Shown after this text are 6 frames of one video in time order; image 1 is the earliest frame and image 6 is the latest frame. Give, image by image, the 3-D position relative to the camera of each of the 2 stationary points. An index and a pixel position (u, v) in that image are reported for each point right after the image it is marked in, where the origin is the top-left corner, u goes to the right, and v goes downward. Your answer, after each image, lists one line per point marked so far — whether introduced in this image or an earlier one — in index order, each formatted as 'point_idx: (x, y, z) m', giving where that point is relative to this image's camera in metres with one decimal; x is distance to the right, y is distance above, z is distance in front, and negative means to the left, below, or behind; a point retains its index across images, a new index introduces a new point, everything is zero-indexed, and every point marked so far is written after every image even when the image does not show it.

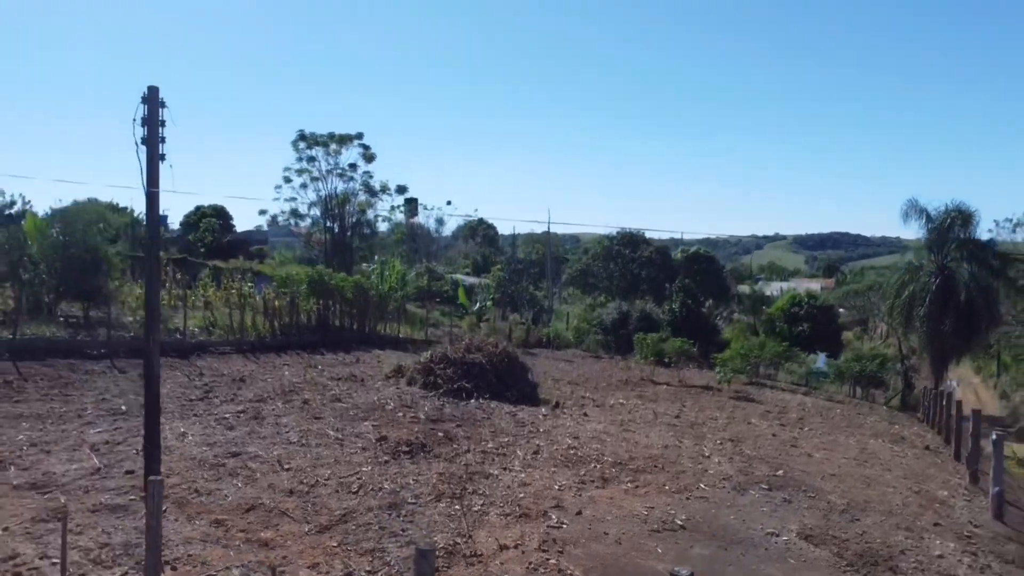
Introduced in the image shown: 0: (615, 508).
0: (+0.6, -1.4, +5.1) m
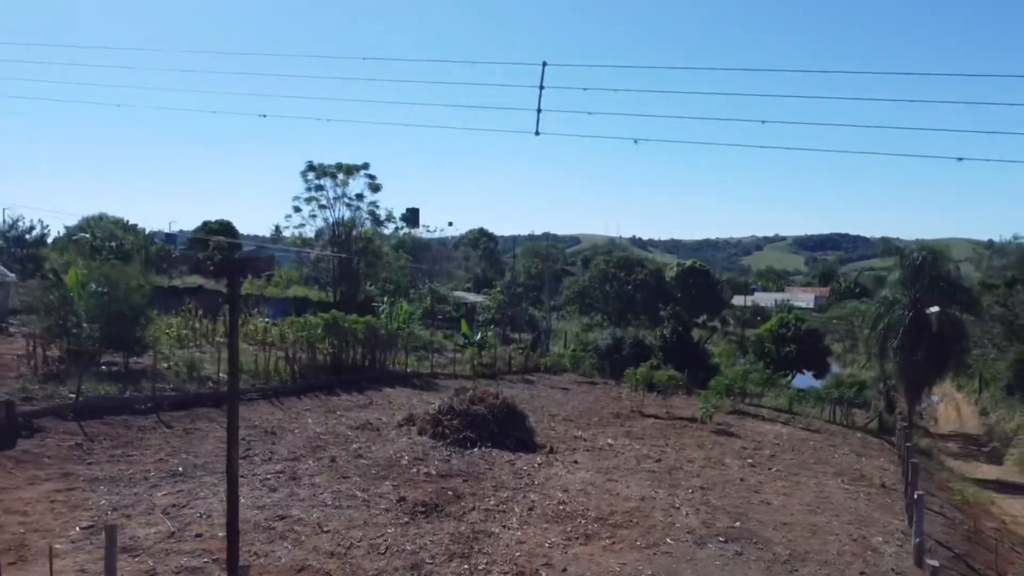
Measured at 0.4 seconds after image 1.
0: (+0.6, -2.1, +6.2) m
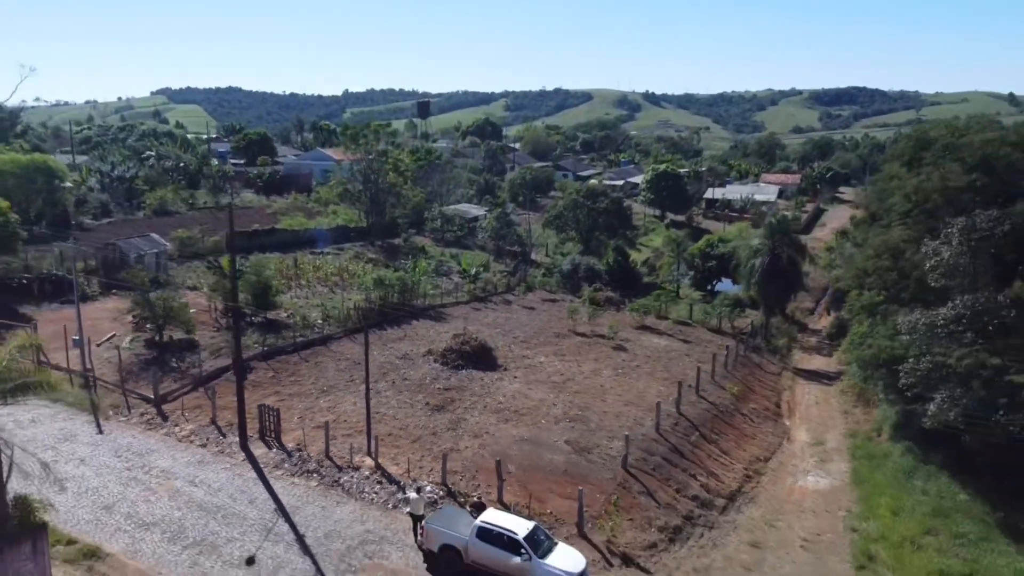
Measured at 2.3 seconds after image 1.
0: (-0.1, -2.7, +15.2) m
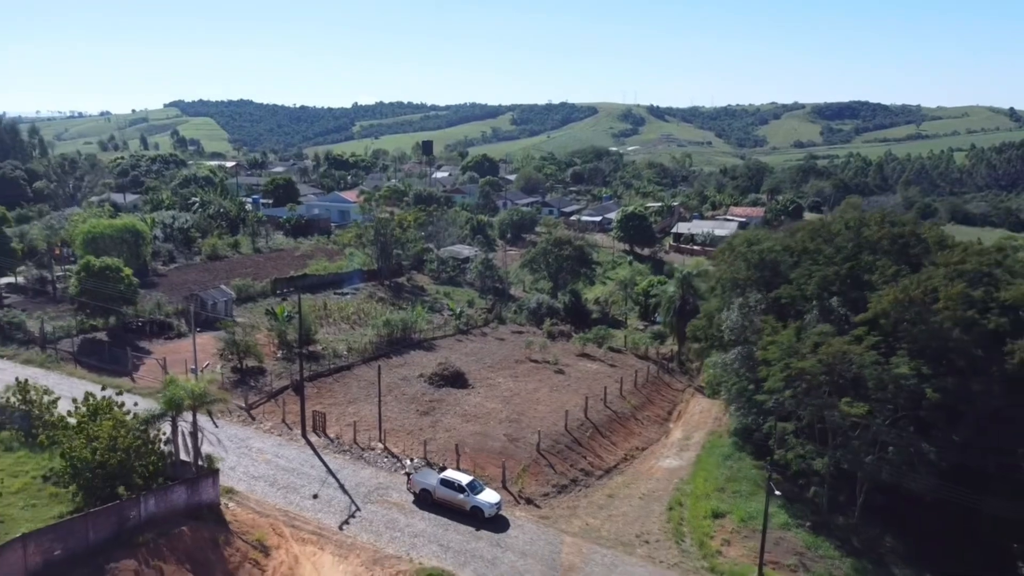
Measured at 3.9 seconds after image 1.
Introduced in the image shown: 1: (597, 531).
0: (-1.4, -4.1, +24.0) m
1: (+2.0, -5.9, +19.7) m
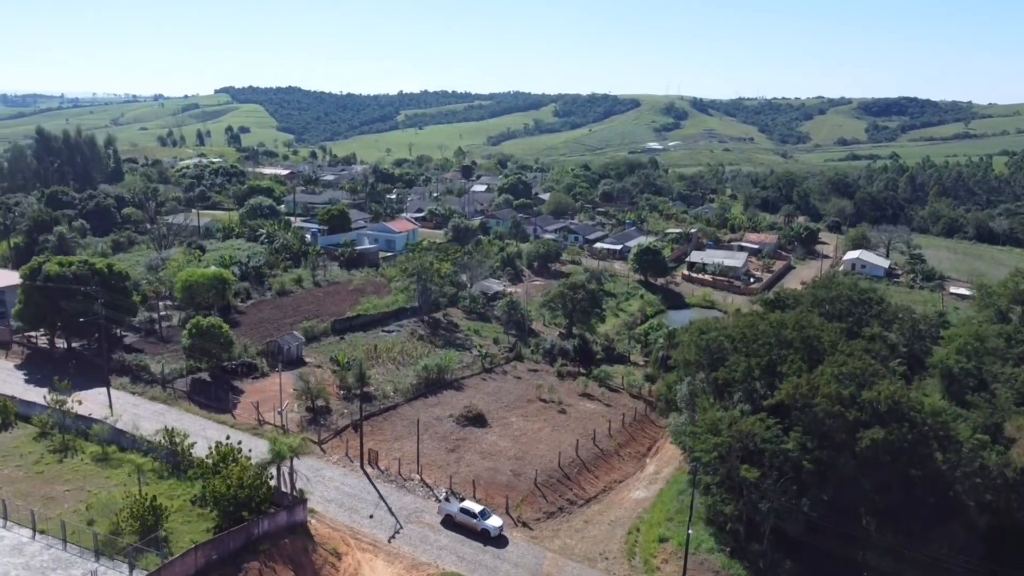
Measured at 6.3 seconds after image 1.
0: (-1.2, -6.9, +31.8) m
1: (+2.0, -8.7, +27.4) m
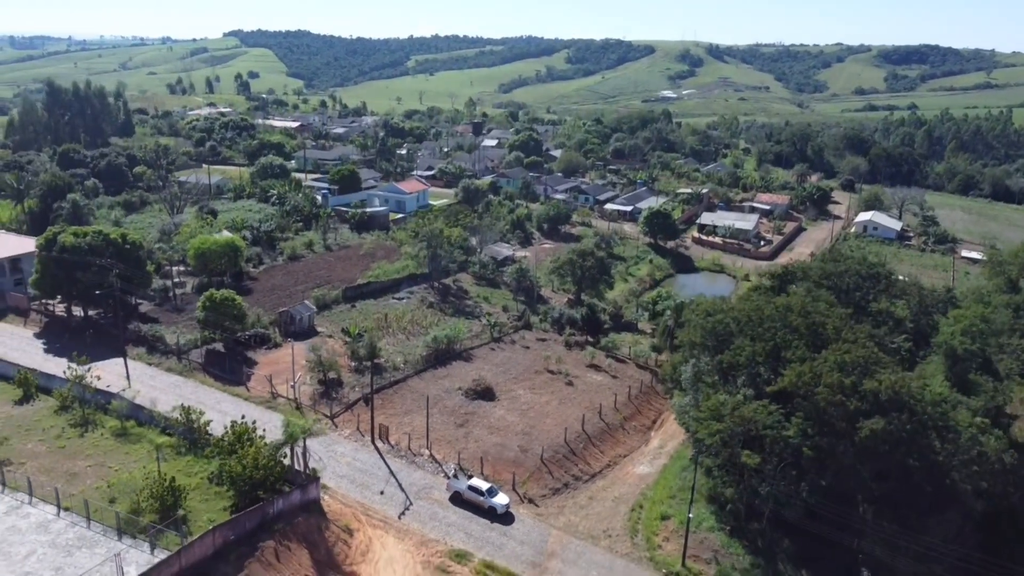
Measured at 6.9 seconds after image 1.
0: (-0.9, -6.0, +32.6) m
1: (+2.2, -8.2, +28.3) m
